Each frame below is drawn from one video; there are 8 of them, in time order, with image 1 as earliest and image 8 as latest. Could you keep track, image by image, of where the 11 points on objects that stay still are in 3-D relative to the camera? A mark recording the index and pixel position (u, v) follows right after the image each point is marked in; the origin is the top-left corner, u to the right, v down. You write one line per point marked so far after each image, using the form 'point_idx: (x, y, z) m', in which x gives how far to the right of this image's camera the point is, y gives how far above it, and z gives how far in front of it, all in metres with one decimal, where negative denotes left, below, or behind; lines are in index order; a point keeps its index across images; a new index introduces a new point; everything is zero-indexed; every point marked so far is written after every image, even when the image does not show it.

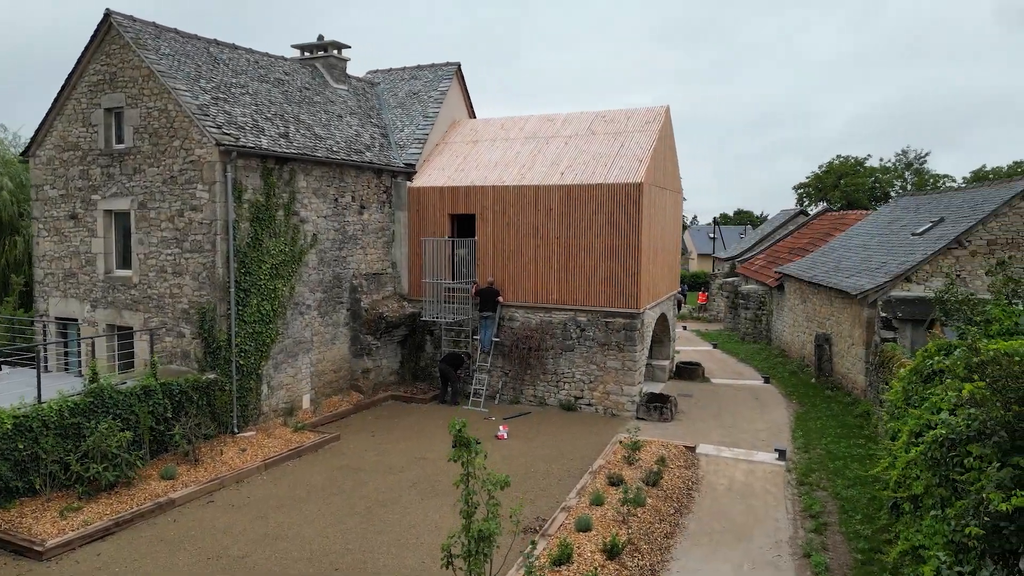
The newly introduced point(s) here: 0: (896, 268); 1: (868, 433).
0: (+7.4, +0.4, +13.6) m
1: (+5.7, -2.3, +11.3) m
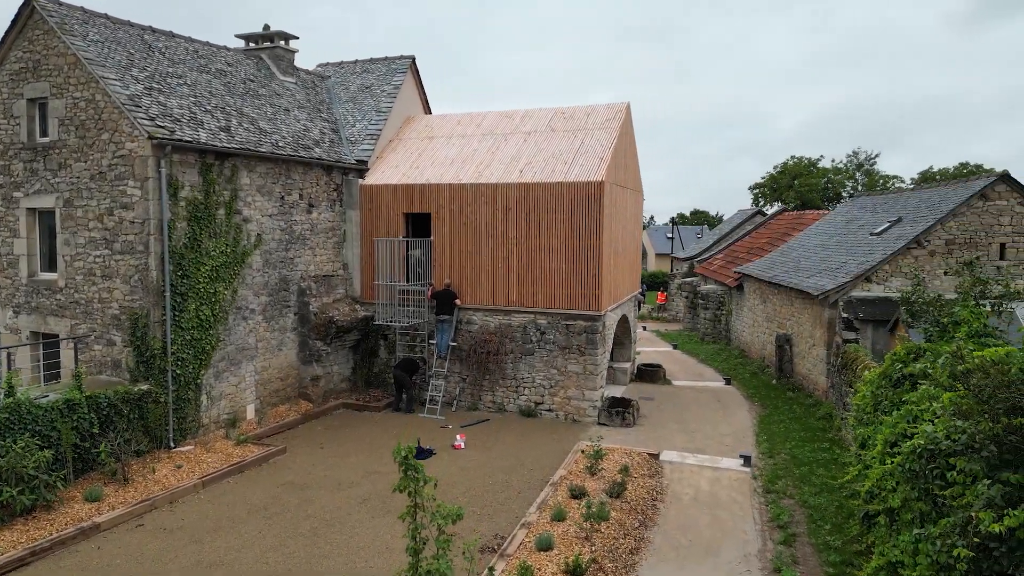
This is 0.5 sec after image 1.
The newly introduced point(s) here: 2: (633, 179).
0: (+6.6, +0.4, +13.5) m
1: (+5.0, -2.4, +11.1) m
2: (+2.5, +2.3, +14.7) m
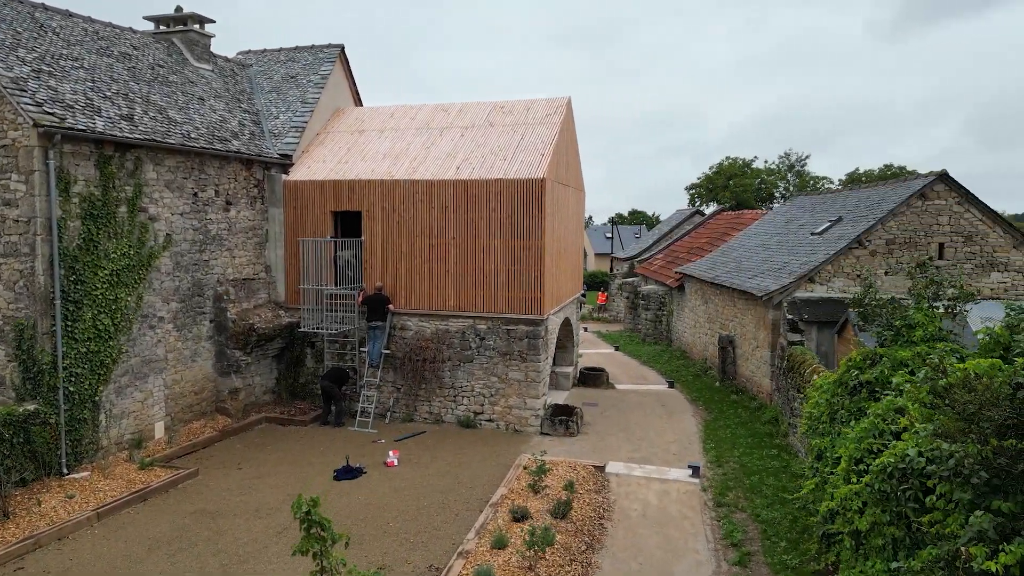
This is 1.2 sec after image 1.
0: (+5.4, +0.4, +13.3) m
1: (+4.1, -2.4, +10.8) m
2: (+1.3, +2.2, +14.1) m
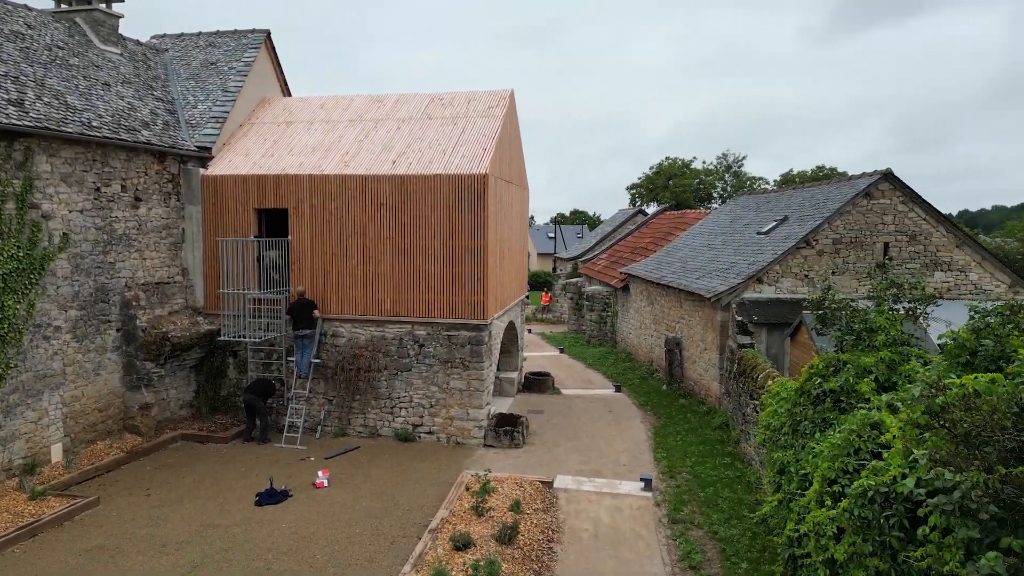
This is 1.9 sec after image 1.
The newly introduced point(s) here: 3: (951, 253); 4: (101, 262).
0: (+4.3, +0.3, +13.0) m
1: (+3.2, -2.4, +10.4) m
2: (+0.1, +2.2, +13.5) m
3: (+8.1, +0.7, +13.0) m
4: (-6.1, +0.4, +10.5) m
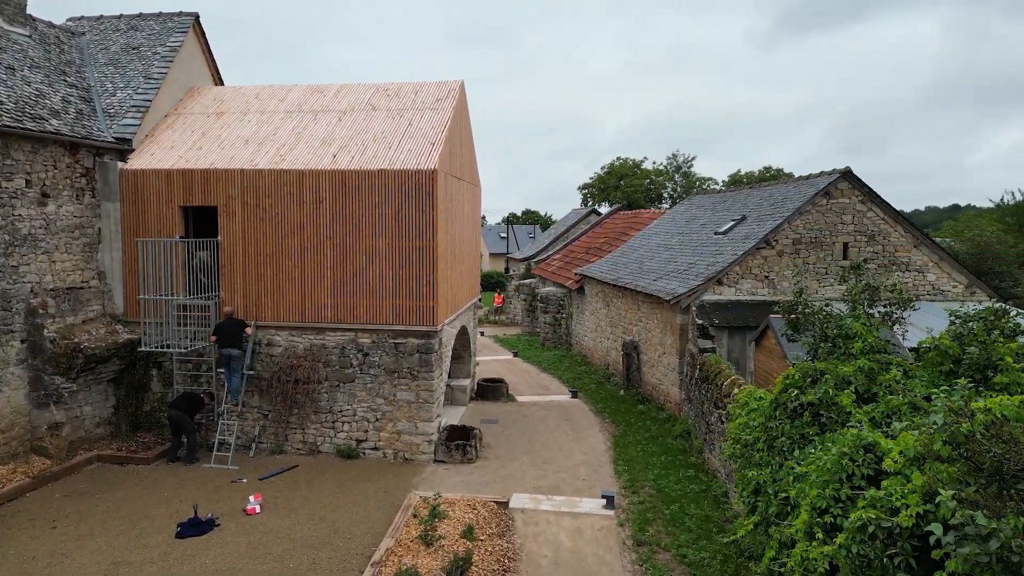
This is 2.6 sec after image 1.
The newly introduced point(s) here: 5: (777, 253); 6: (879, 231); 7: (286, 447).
0: (+3.5, +0.3, +12.5) m
1: (+2.6, -2.4, +9.9) m
2: (-0.8, +2.1, +12.7) m
3: (+7.2, +0.6, +12.8) m
4: (-6.8, +0.3, +9.3) m
5: (+4.7, +0.6, +12.5) m
6: (+6.6, +1.0, +12.7) m
7: (-3.4, -2.4, +10.5) m
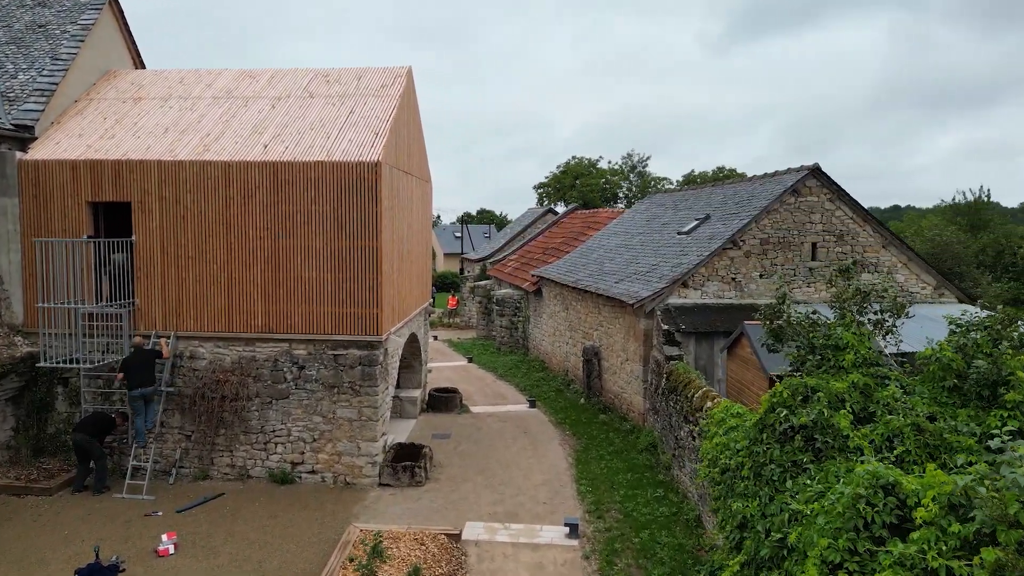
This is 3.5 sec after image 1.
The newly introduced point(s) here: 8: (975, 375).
0: (+2.7, +0.3, +11.8) m
1: (+2.0, -2.5, +9.1) m
2: (-1.6, +2.1, +11.8) m
3: (+6.4, +0.6, +12.3) m
4: (-7.3, +0.2, +8.0) m
5: (+3.9, +0.6, +11.9) m
6: (+5.8, +1.0, +12.2) m
7: (-4.0, -2.4, +9.4) m
8: (+3.6, -0.7, +5.4) m
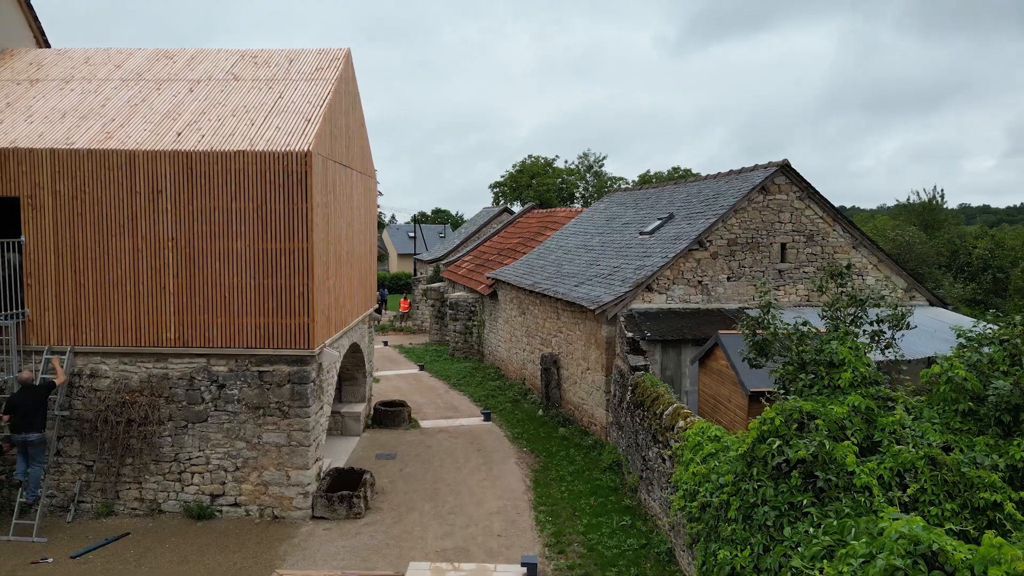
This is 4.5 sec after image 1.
0: (+1.9, +0.2, +11.0) m
1: (+1.4, -2.6, +8.3) m
2: (-2.3, +2.0, +10.7) m
3: (+5.6, +0.6, +11.8) m
4: (-7.8, +0.1, +6.6) m
5: (+3.2, +0.5, +11.1) m
6: (+5.1, +0.9, +11.6) m
7: (-4.6, -2.5, +8.1) m
8: (+3.2, -0.7, +4.7) m
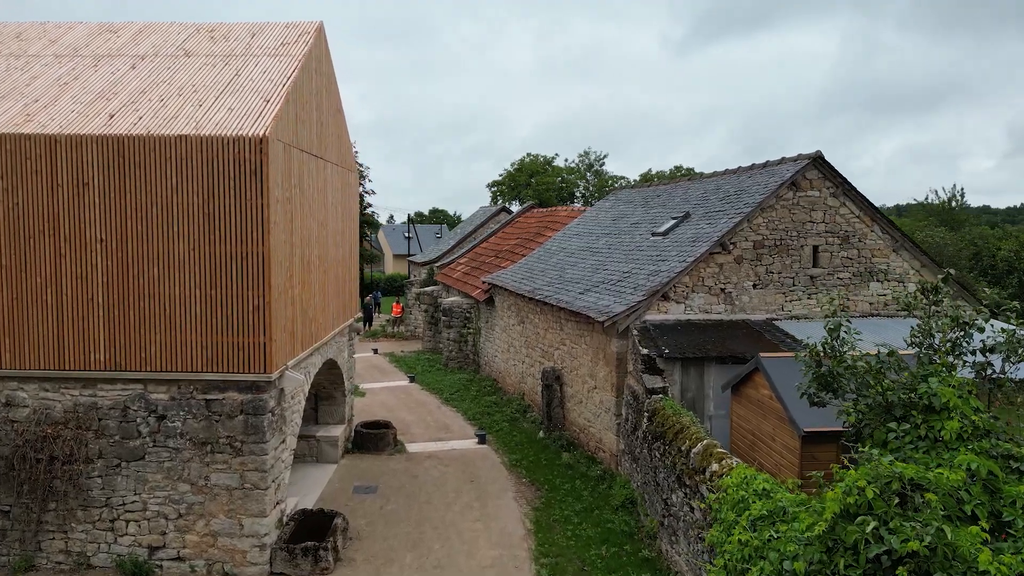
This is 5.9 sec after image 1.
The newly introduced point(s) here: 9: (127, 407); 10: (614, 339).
0: (+1.9, +0.1, +9.7) m
1: (+1.4, -2.7, +7.0) m
2: (-2.3, +1.9, +9.4) m
3: (+5.6, +0.4, +10.5) m
4: (-7.8, 0.0, +5.3) m
5: (+3.1, +0.4, +9.8) m
6: (+5.0, +0.8, +10.3) m
7: (-4.6, -2.6, +6.8) m
8: (+3.2, -0.8, +3.4) m
9: (-3.7, -1.1, +6.7) m
10: (+1.4, -0.7, +9.4) m
